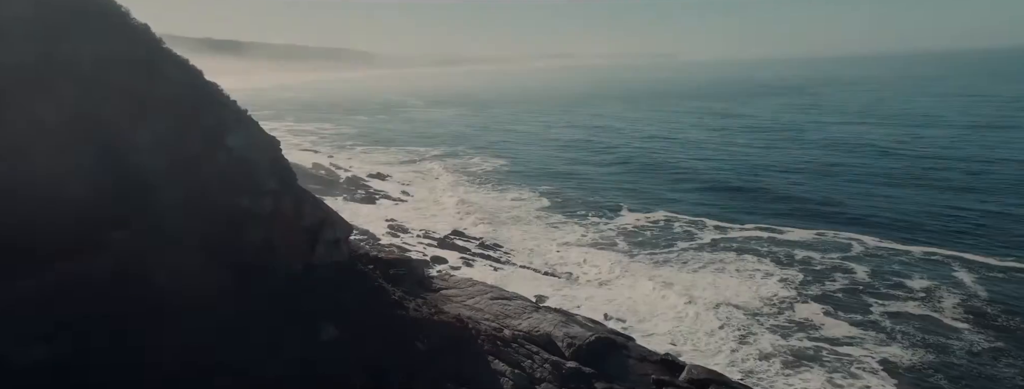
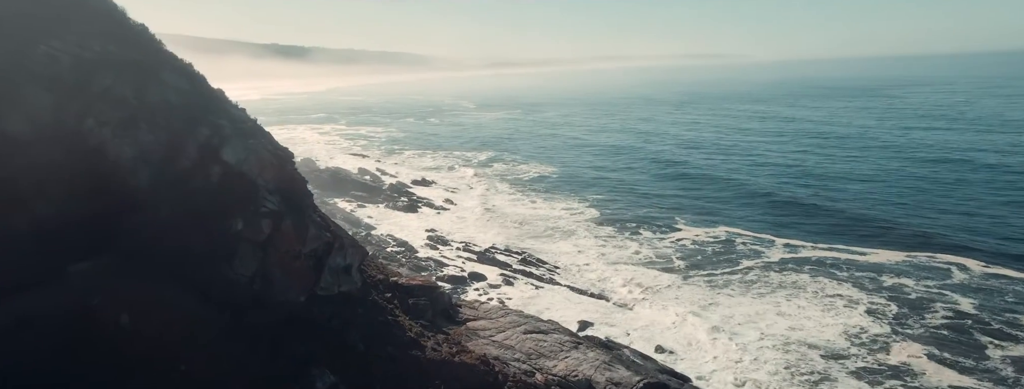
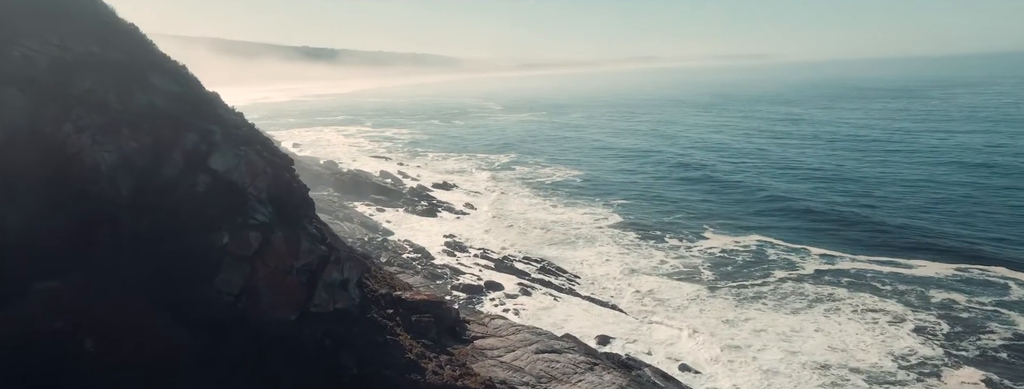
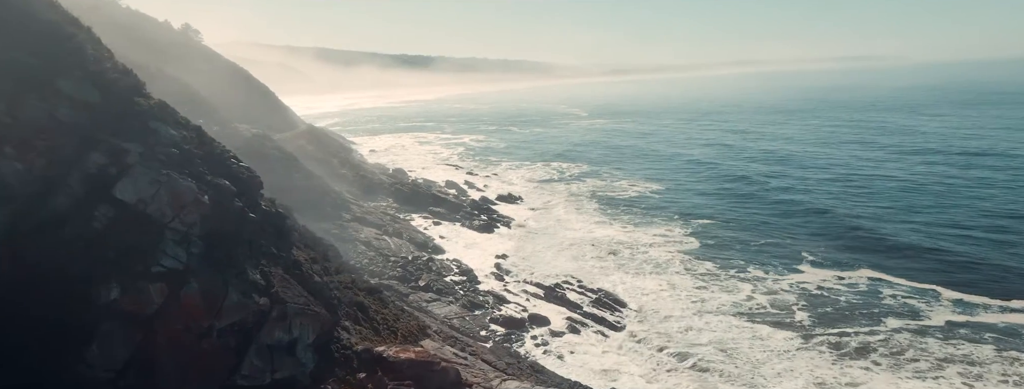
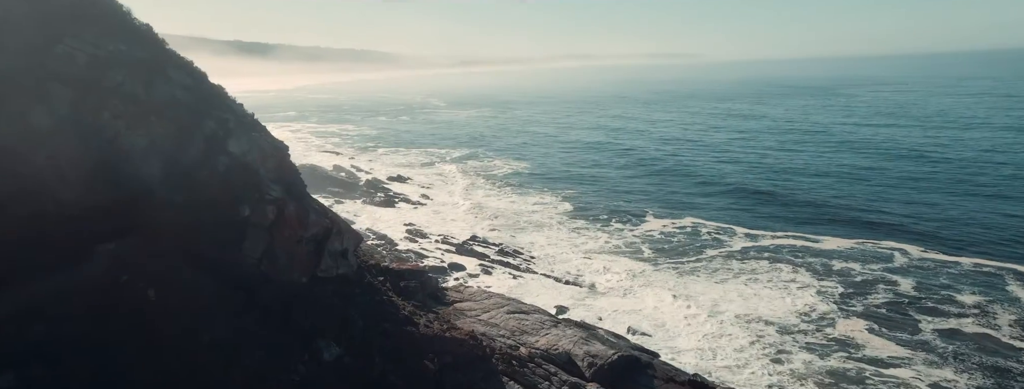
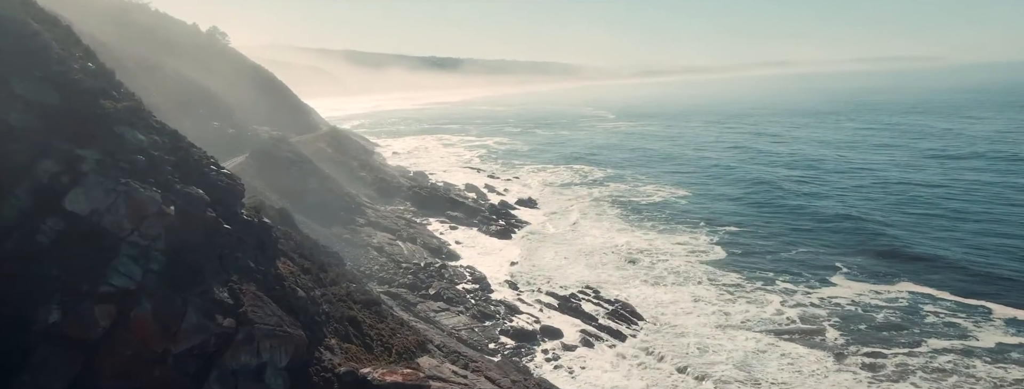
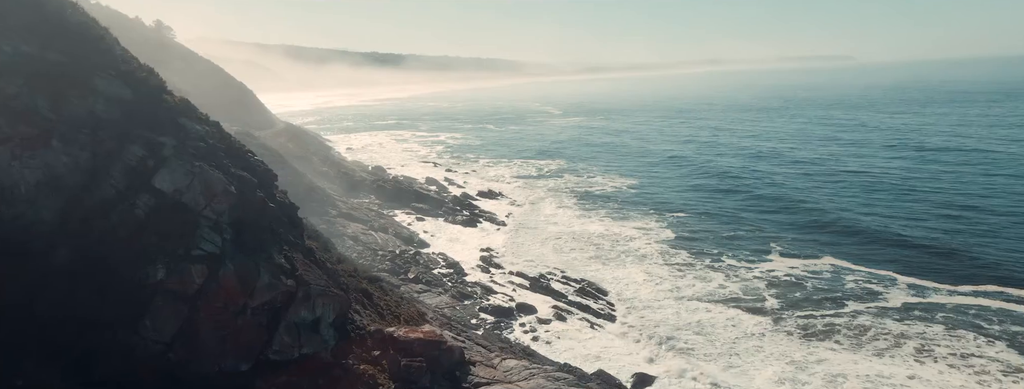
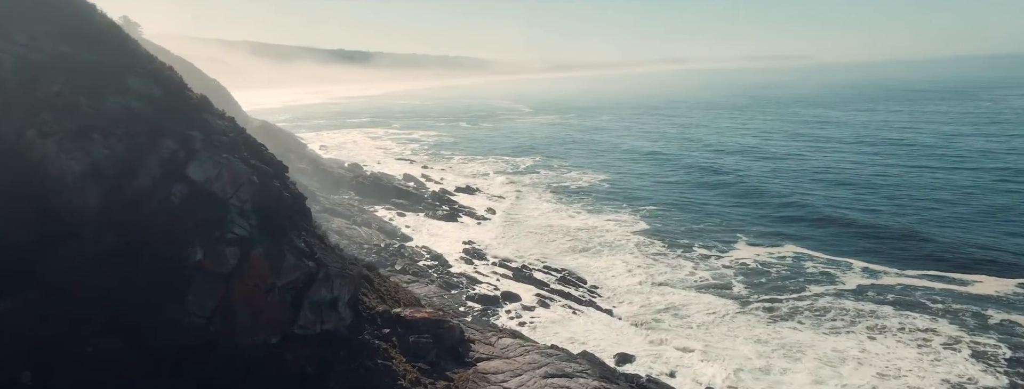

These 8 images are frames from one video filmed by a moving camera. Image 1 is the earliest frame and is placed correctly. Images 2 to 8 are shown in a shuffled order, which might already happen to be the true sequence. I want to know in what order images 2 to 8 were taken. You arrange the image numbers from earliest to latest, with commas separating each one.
5, 2, 3, 8, 7, 4, 6
